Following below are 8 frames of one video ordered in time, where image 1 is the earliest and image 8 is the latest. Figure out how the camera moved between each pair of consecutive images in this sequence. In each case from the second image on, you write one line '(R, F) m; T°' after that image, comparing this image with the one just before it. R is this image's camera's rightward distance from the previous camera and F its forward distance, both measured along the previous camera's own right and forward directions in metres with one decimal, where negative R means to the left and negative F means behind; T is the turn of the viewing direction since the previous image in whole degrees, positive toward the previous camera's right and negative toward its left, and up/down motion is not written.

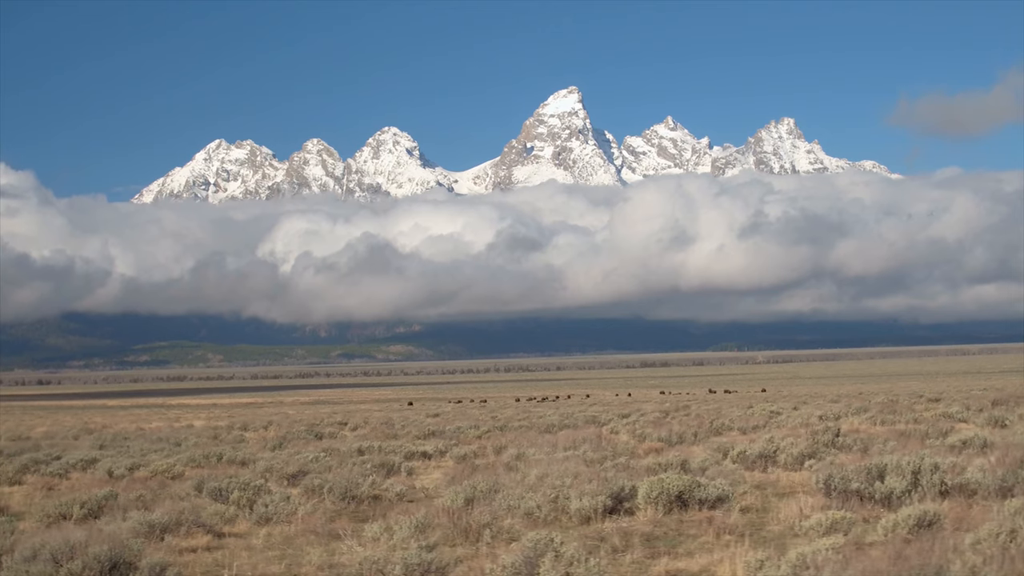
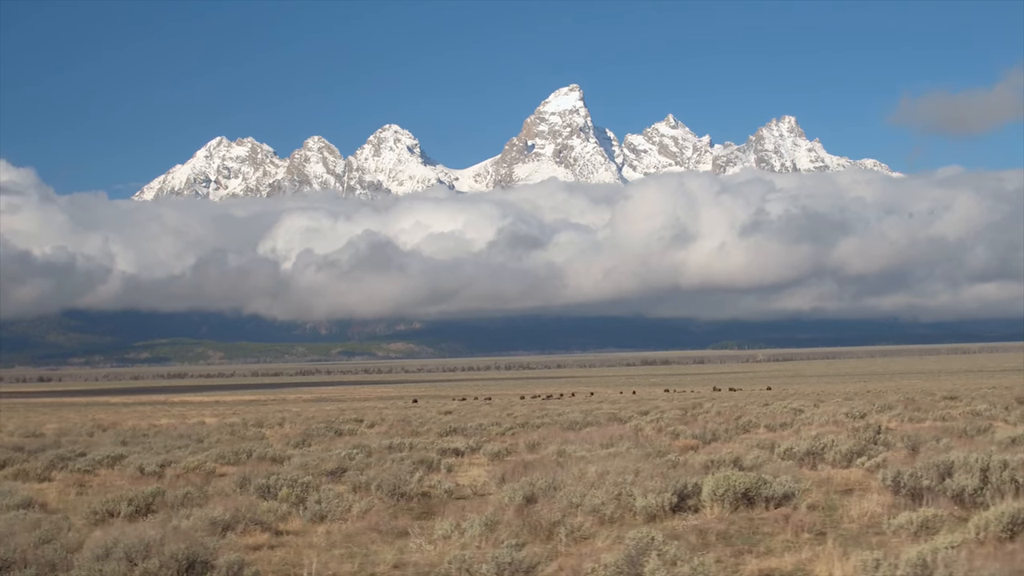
(-1.1, +0.3) m; 0°
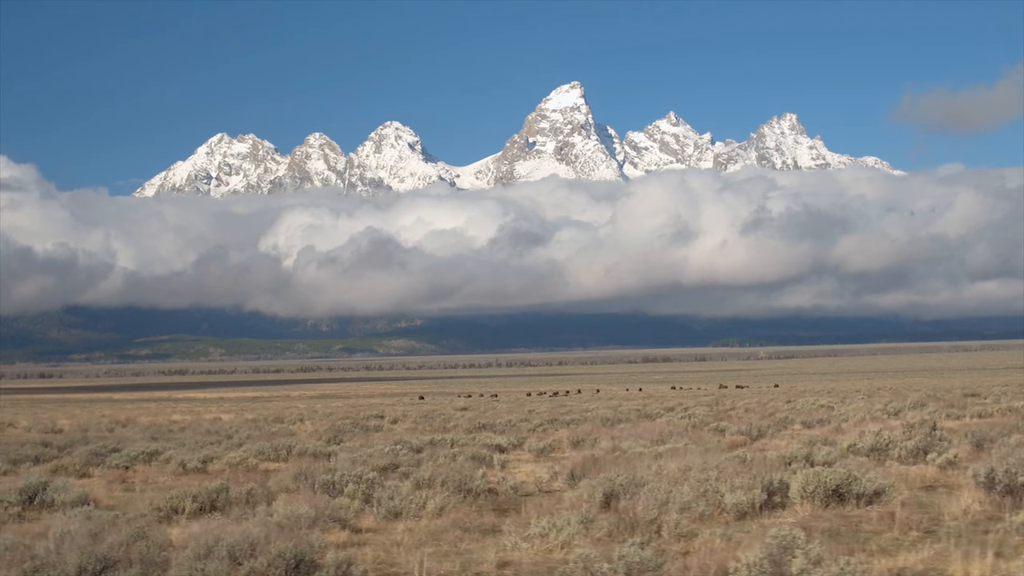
(-1.4, +0.4) m; 0°
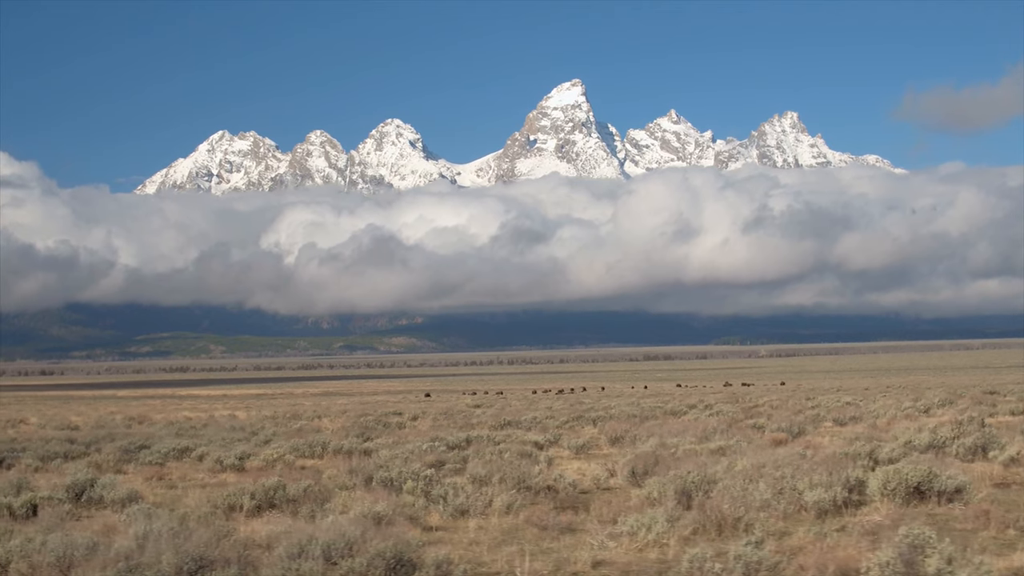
(-1.2, +0.3) m; 0°
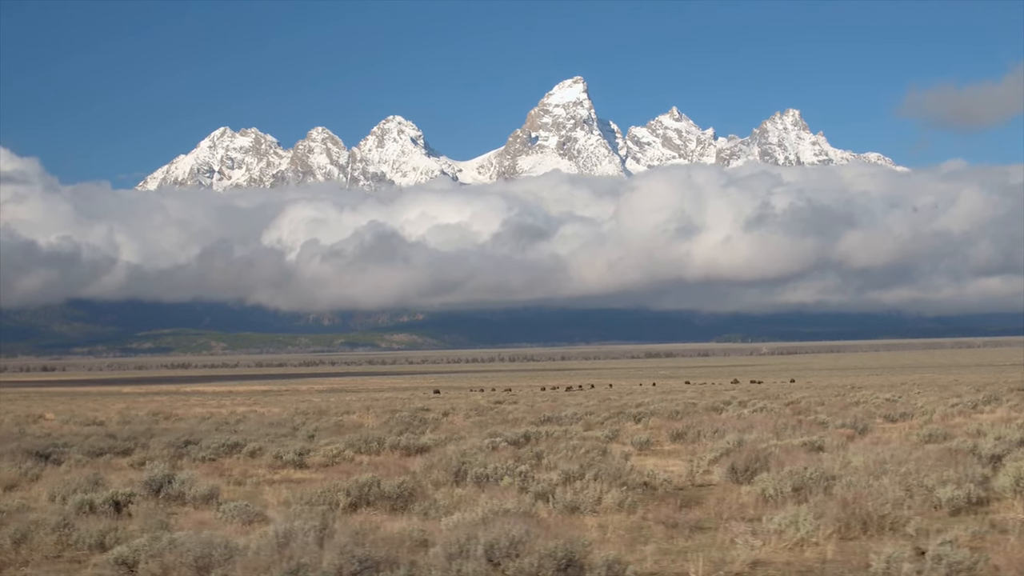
(-1.9, +0.5) m; 0°
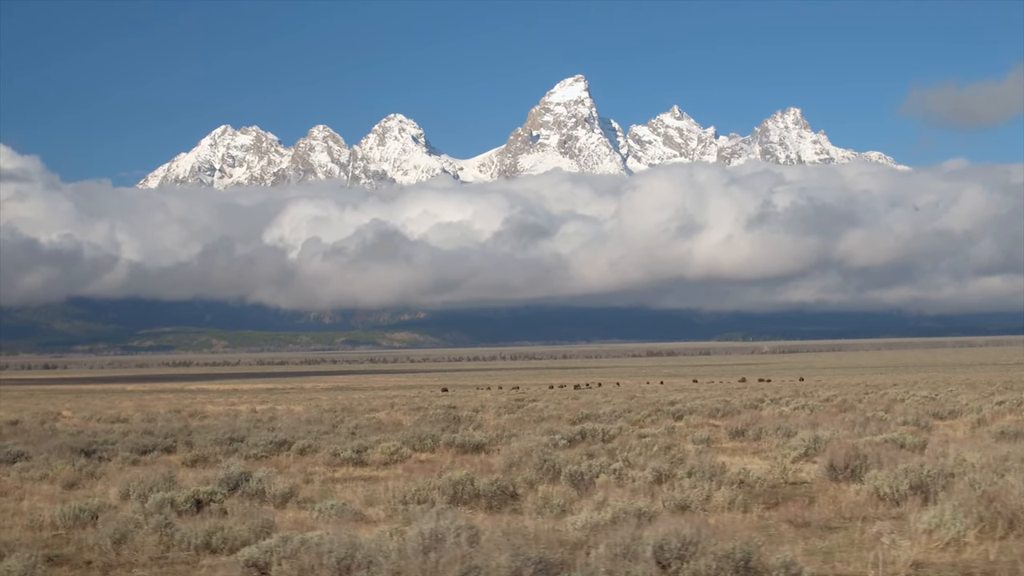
(-1.7, +0.5) m; 0°
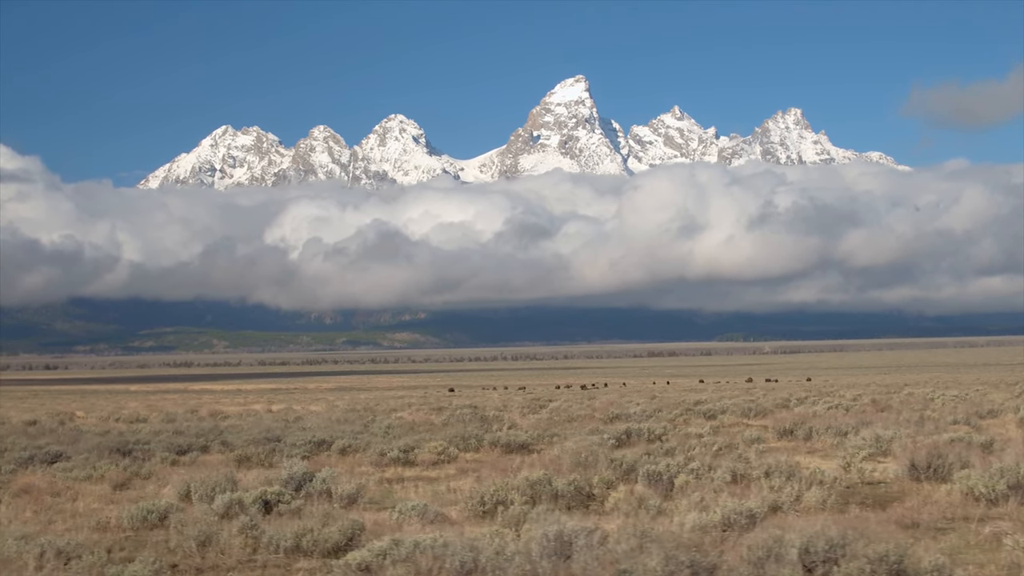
(-1.4, +0.3) m; 0°
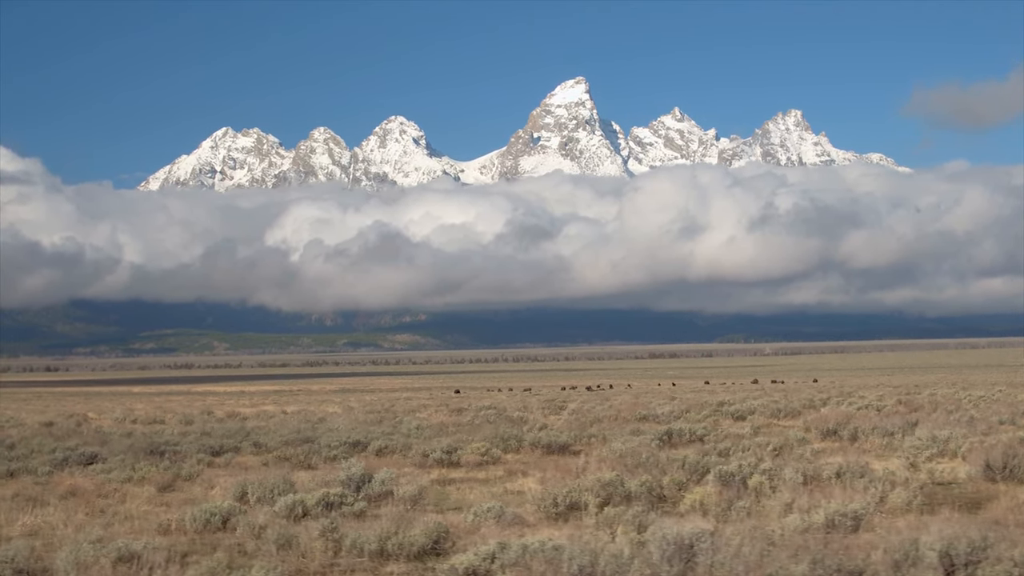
(-1.2, +0.3) m; 0°
